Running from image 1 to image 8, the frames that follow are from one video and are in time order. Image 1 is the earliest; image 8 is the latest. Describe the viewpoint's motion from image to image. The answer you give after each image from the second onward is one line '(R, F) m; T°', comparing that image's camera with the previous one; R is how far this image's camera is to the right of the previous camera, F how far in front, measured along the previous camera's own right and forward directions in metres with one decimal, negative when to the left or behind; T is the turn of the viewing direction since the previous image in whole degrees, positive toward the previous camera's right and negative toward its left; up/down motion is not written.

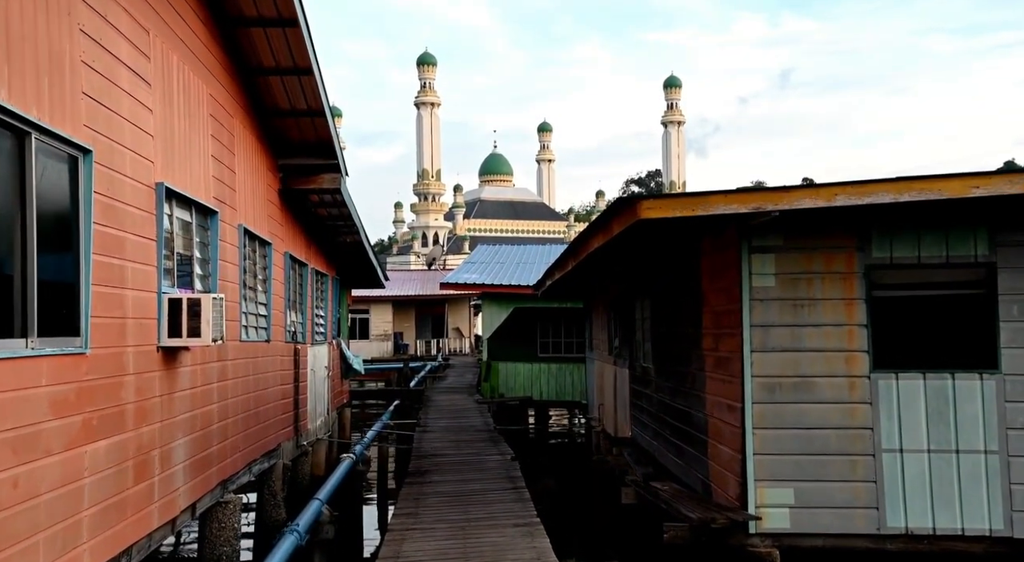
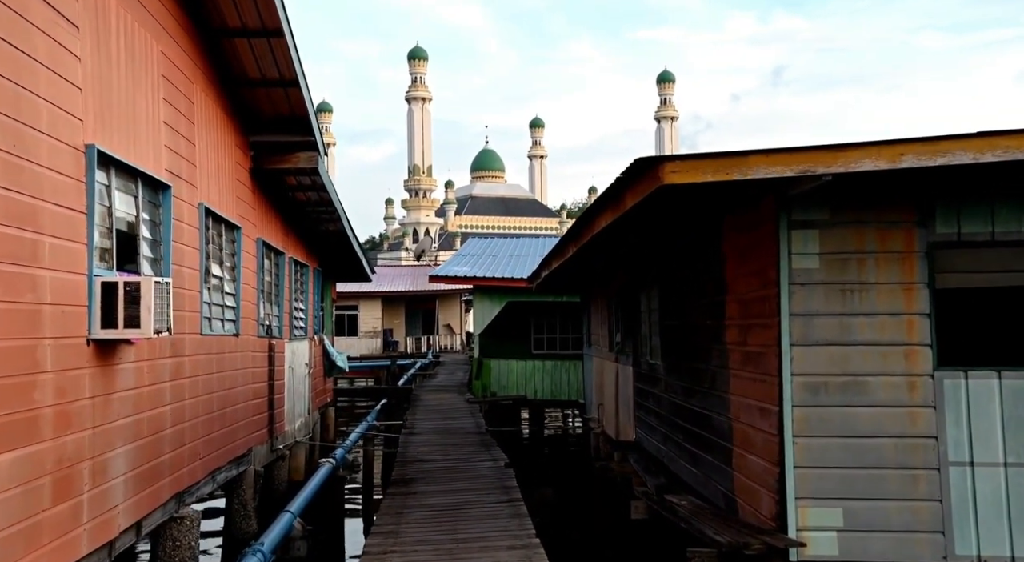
(0.0, +0.7) m; +1°
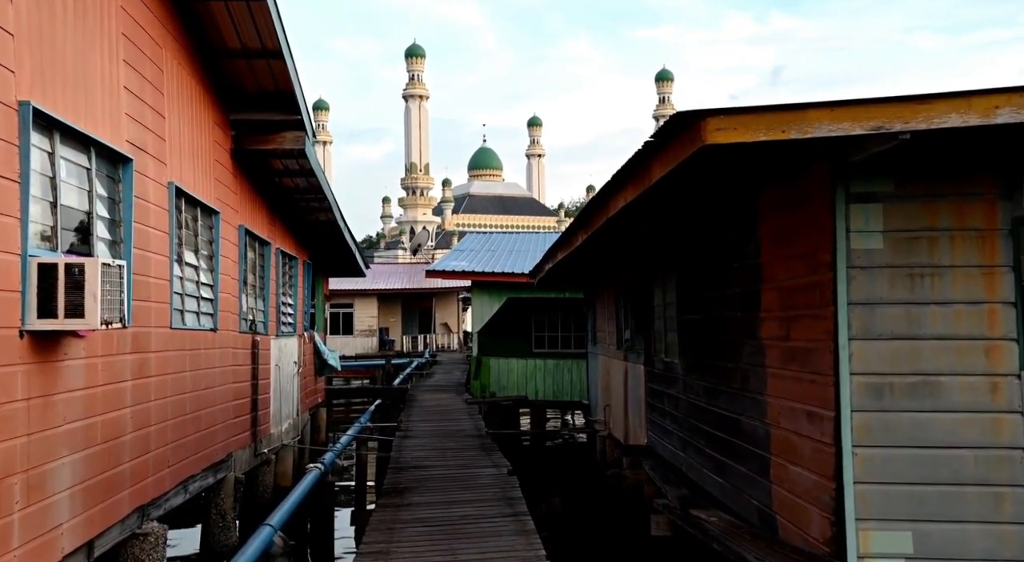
(-0.1, +0.6) m; 0°
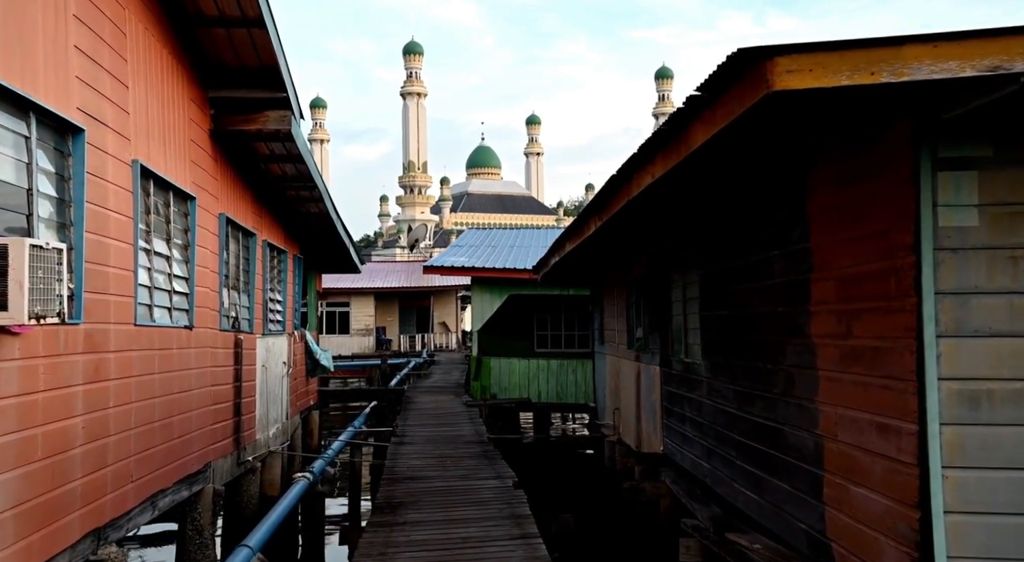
(-0.1, +0.6) m; 0°
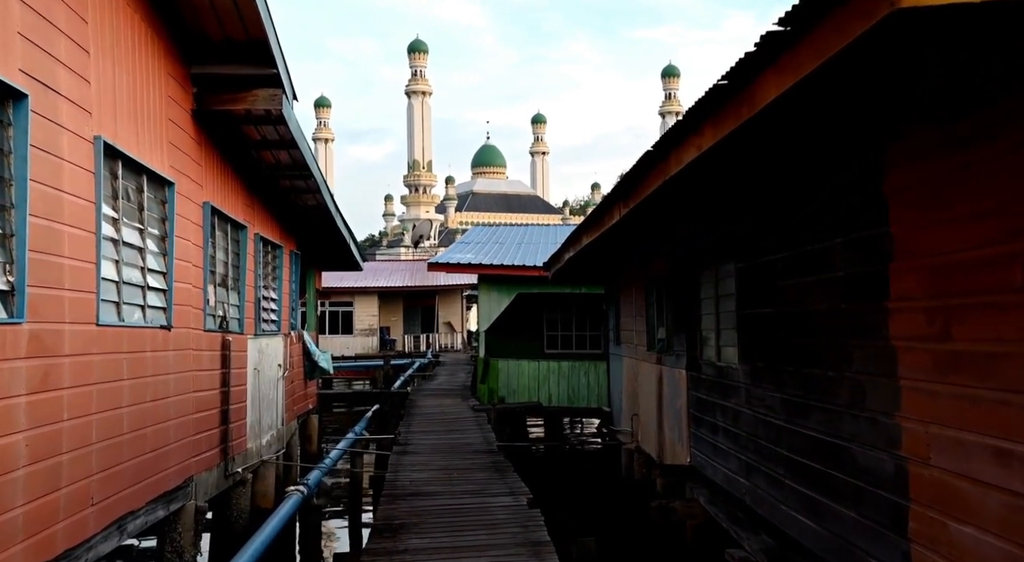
(-0.1, +0.6) m; 0°
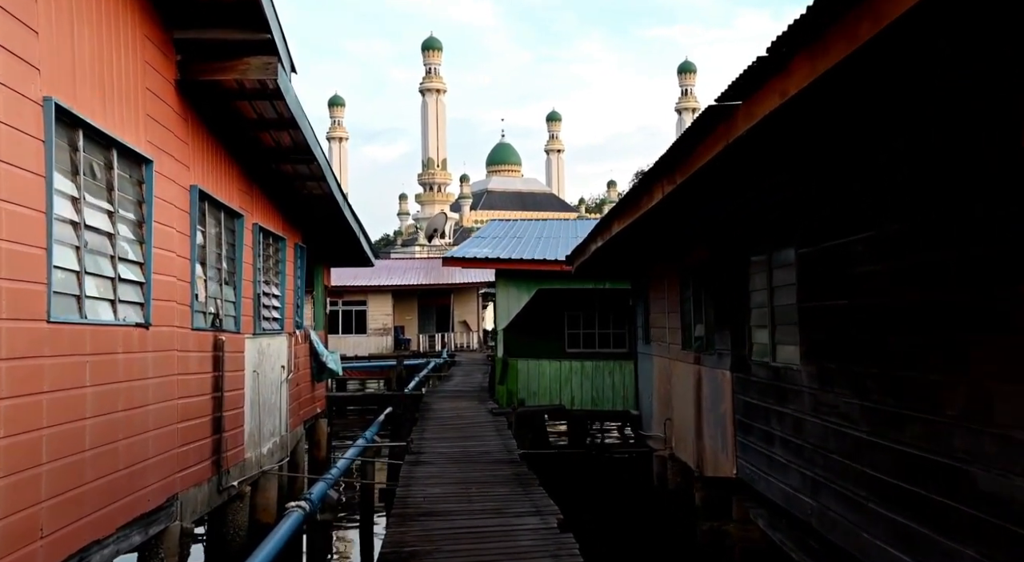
(-0.1, +0.7) m; -1°
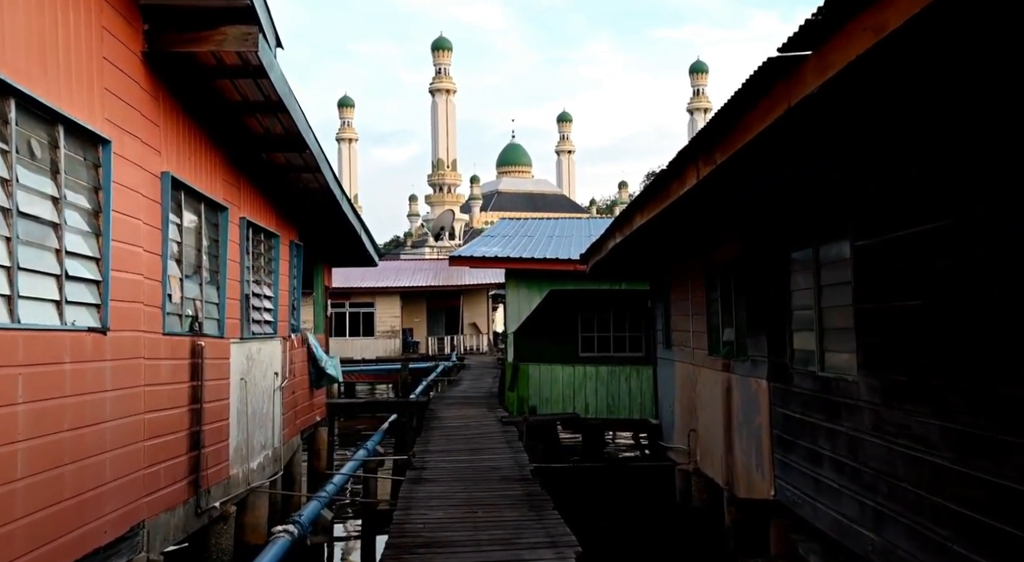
(0.0, +0.6) m; -1°
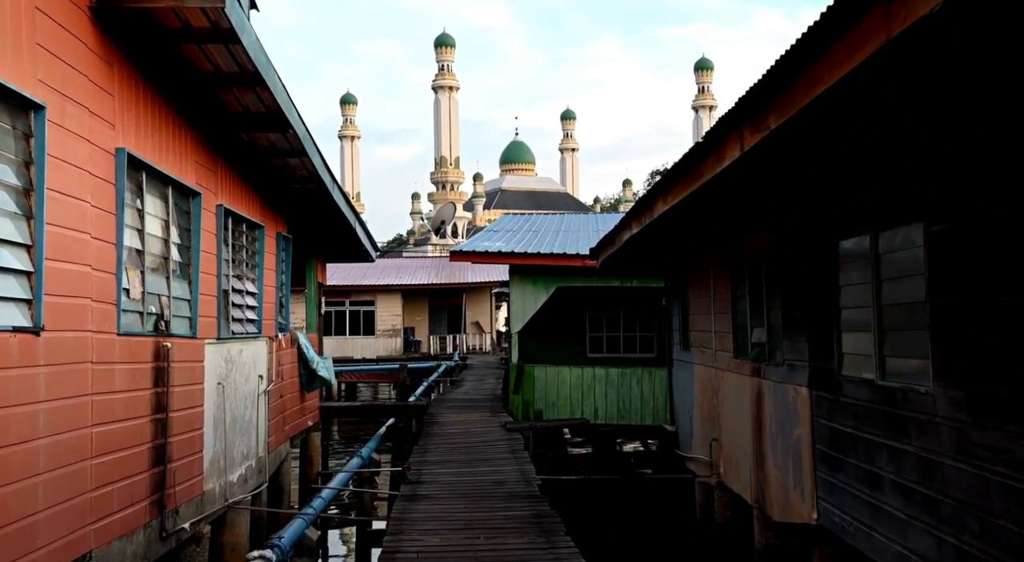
(0.0, +0.7) m; 0°
